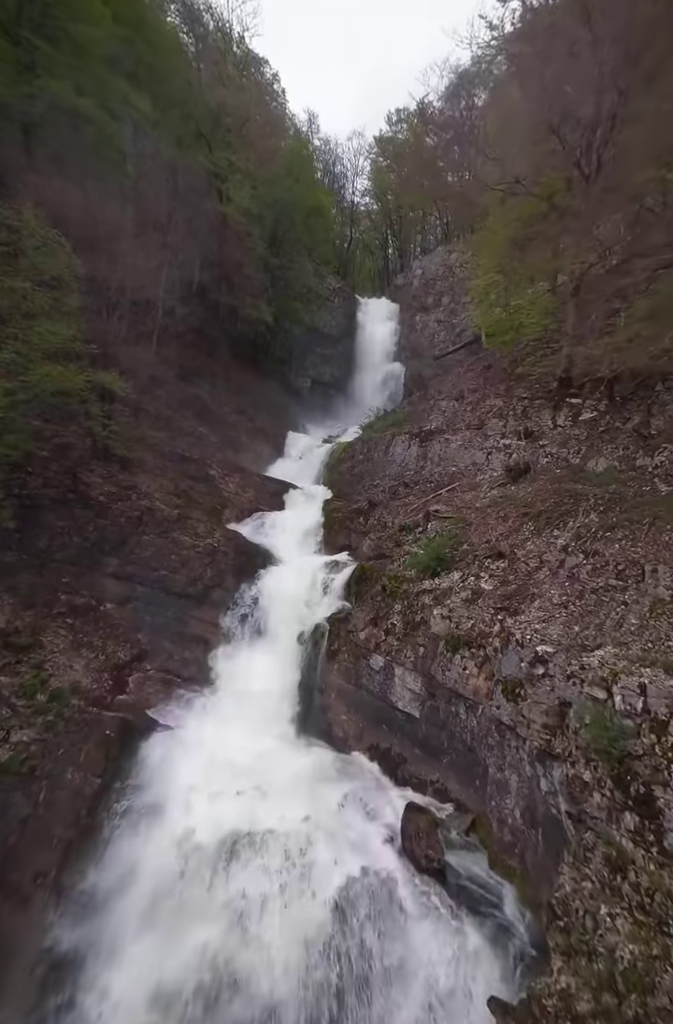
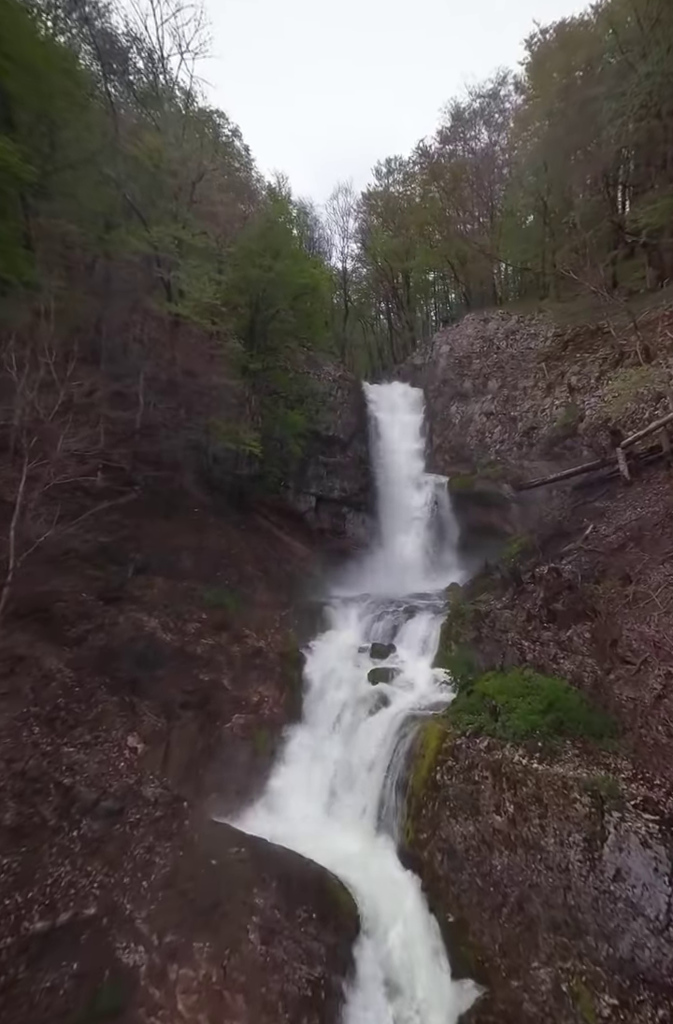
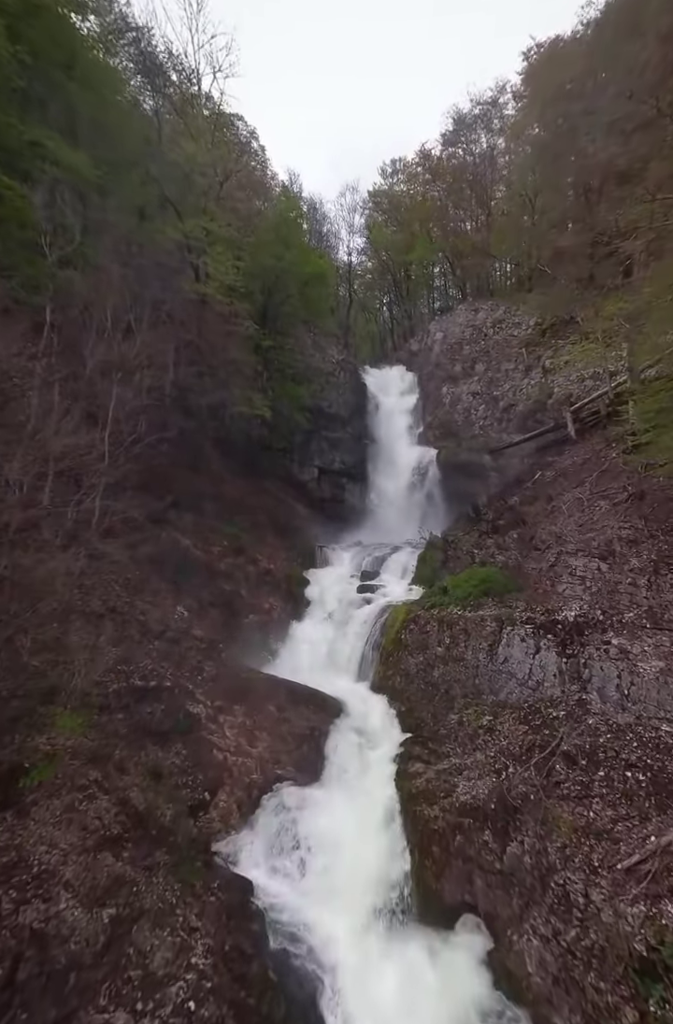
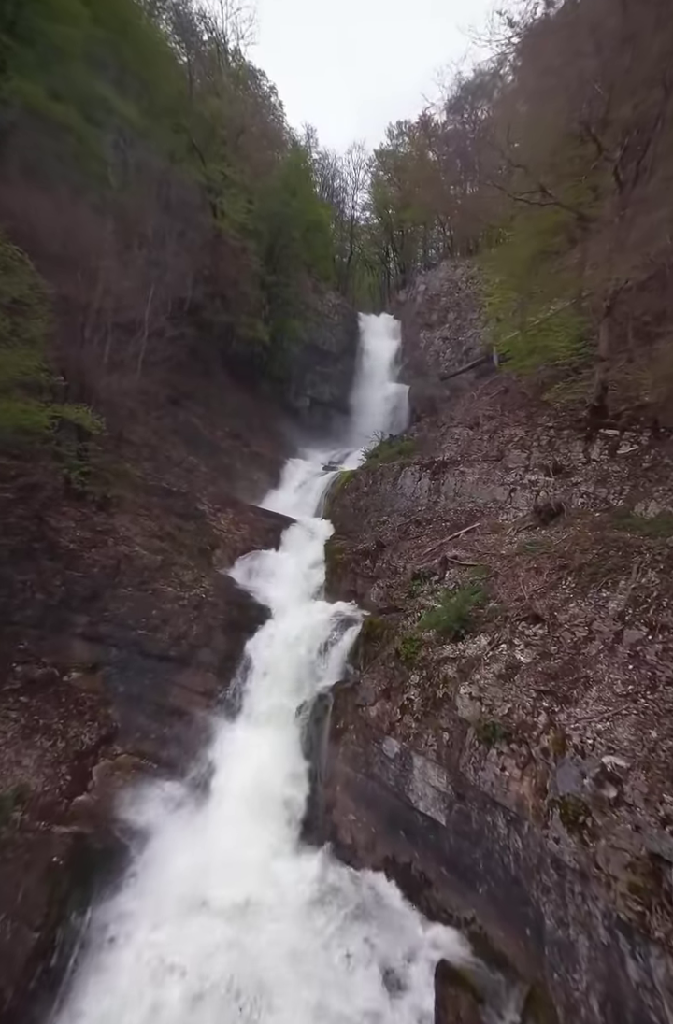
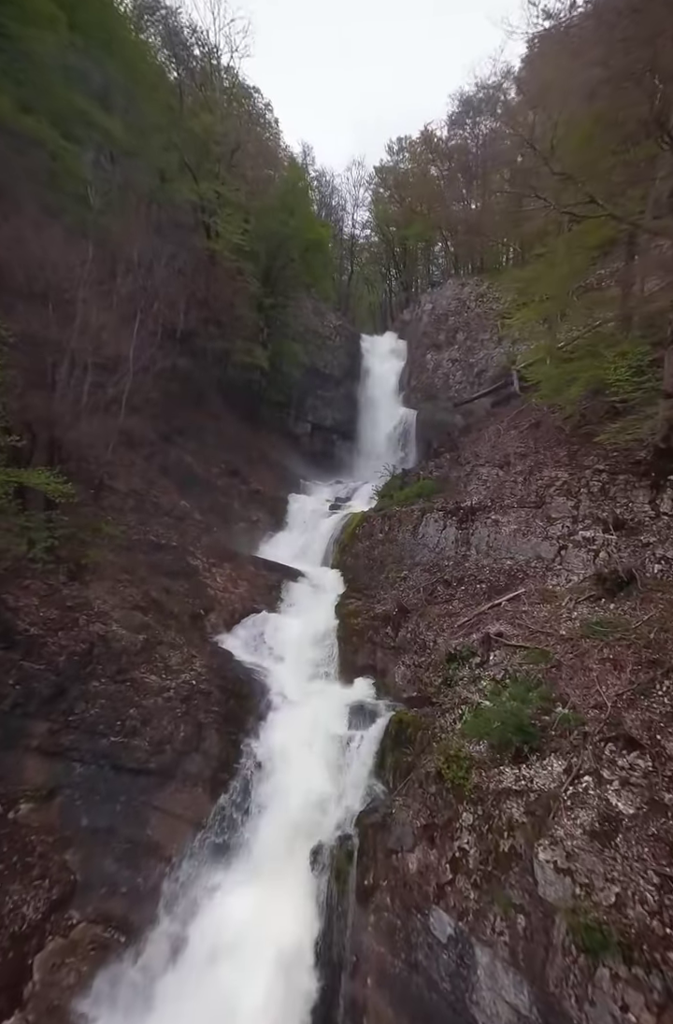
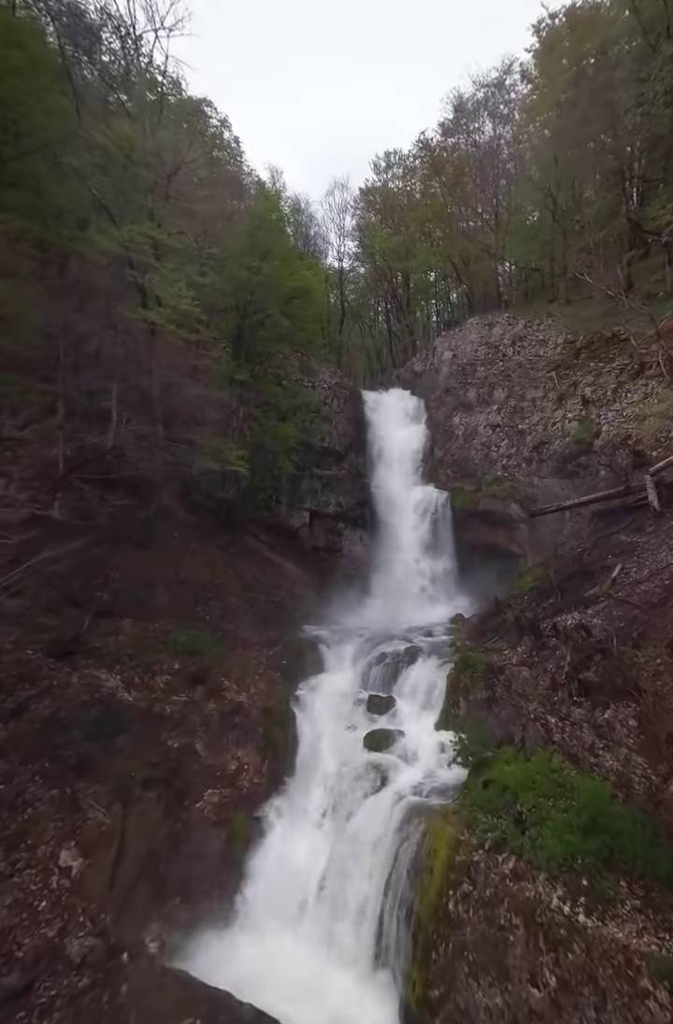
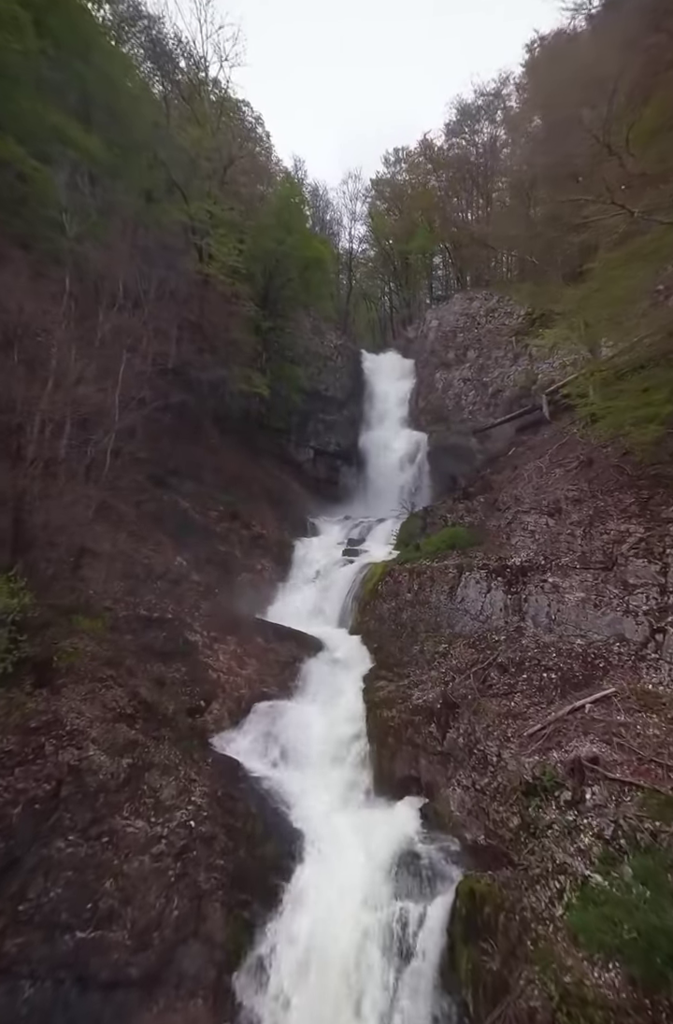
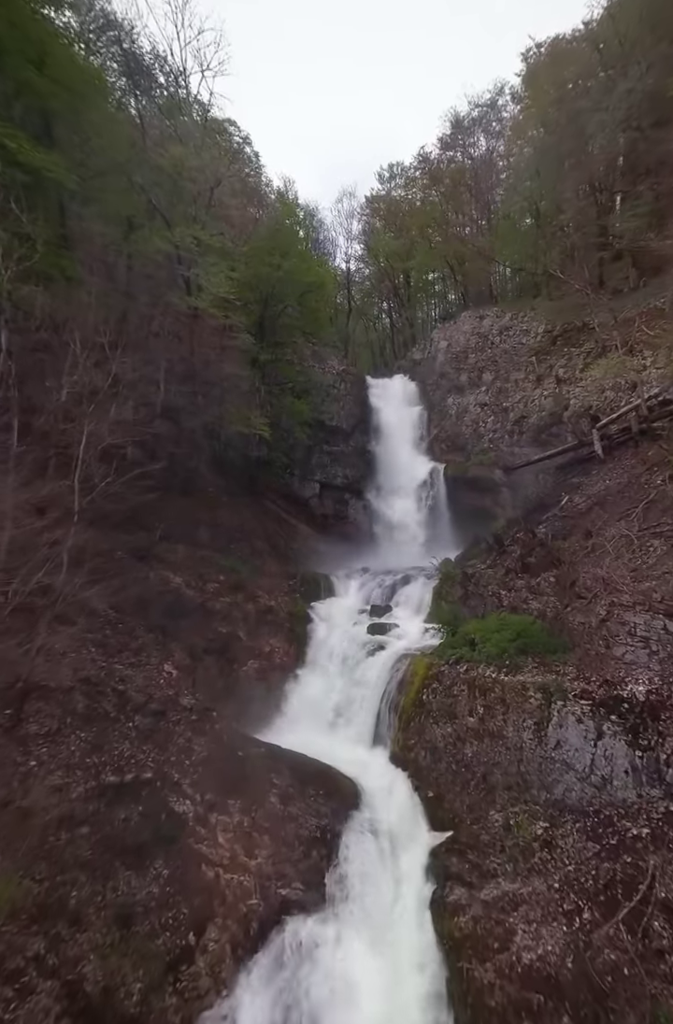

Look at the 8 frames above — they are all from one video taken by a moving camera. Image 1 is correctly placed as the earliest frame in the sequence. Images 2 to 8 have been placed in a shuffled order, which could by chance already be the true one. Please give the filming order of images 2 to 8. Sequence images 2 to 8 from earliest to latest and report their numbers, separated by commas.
4, 5, 7, 3, 8, 2, 6
